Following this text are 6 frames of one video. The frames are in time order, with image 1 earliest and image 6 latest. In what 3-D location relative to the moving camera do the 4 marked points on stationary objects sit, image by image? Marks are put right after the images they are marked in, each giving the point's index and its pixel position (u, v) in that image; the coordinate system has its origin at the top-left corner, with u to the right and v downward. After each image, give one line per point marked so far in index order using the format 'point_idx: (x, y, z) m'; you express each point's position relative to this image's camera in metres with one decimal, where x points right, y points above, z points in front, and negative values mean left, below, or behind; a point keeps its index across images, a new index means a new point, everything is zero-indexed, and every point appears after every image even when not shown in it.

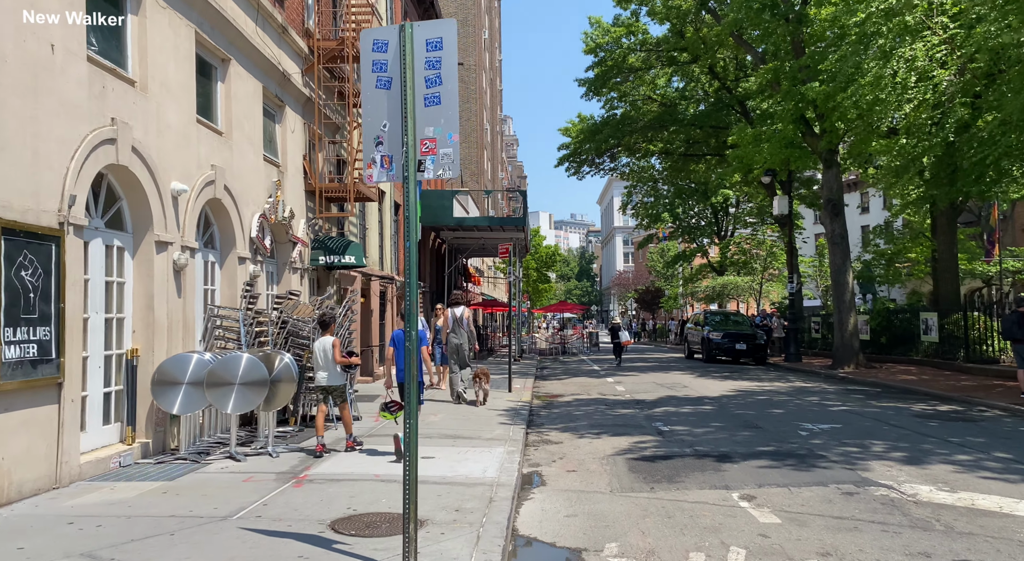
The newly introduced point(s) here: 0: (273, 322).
0: (-3.0, -0.5, +10.6) m
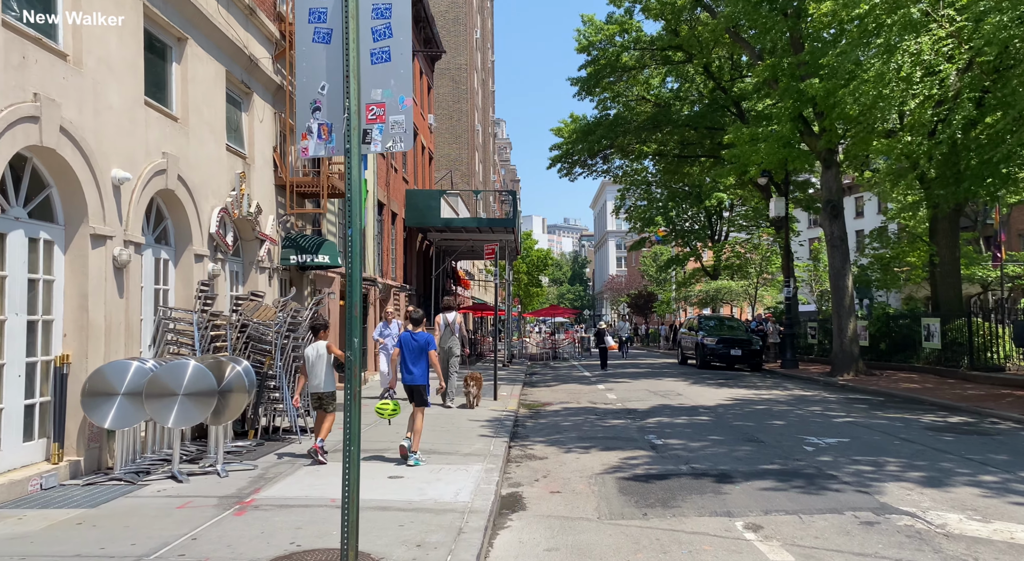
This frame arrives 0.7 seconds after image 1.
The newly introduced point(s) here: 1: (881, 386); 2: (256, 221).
0: (-3.2, -0.5, +9.7) m
1: (+8.2, -2.3, +18.7) m
2: (-3.7, +0.9, +12.1) m
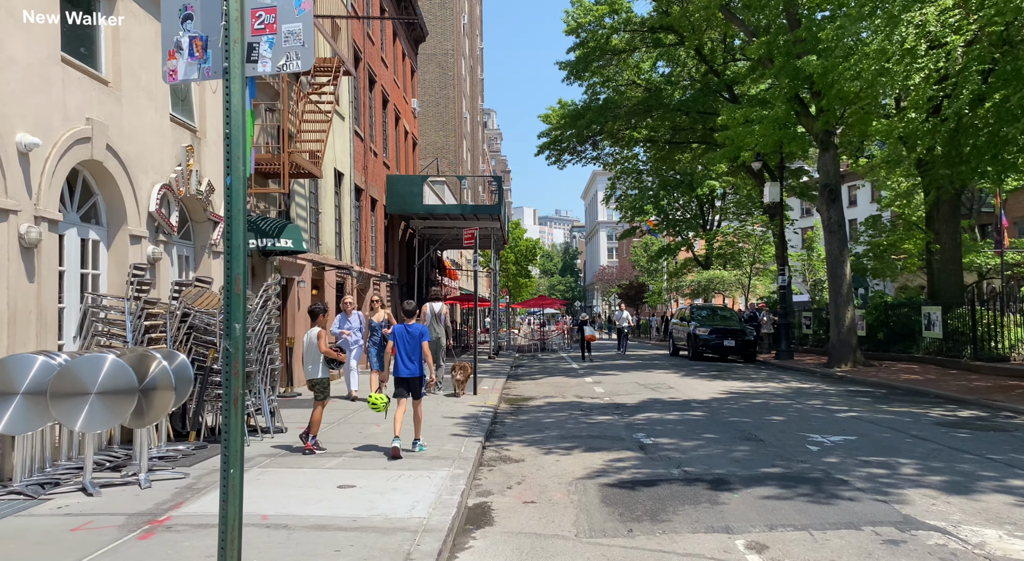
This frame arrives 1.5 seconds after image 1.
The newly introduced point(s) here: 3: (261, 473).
0: (-3.5, -0.4, +8.7) m
1: (+7.9, -2.0, +17.8) m
2: (-4.1, +1.1, +11.1) m
3: (-2.2, -1.7, +7.3) m
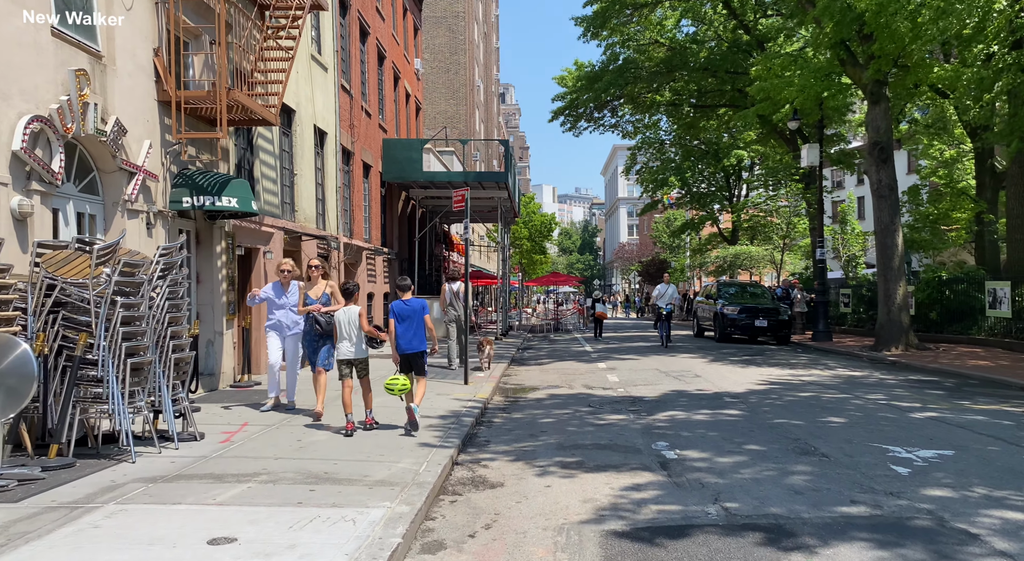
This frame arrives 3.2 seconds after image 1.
0: (-3.7, 0.0, +6.4) m
1: (+7.9, -1.5, +15.3) m
2: (-4.2, +1.4, +8.8) m
3: (-2.4, -1.4, +5.1) m
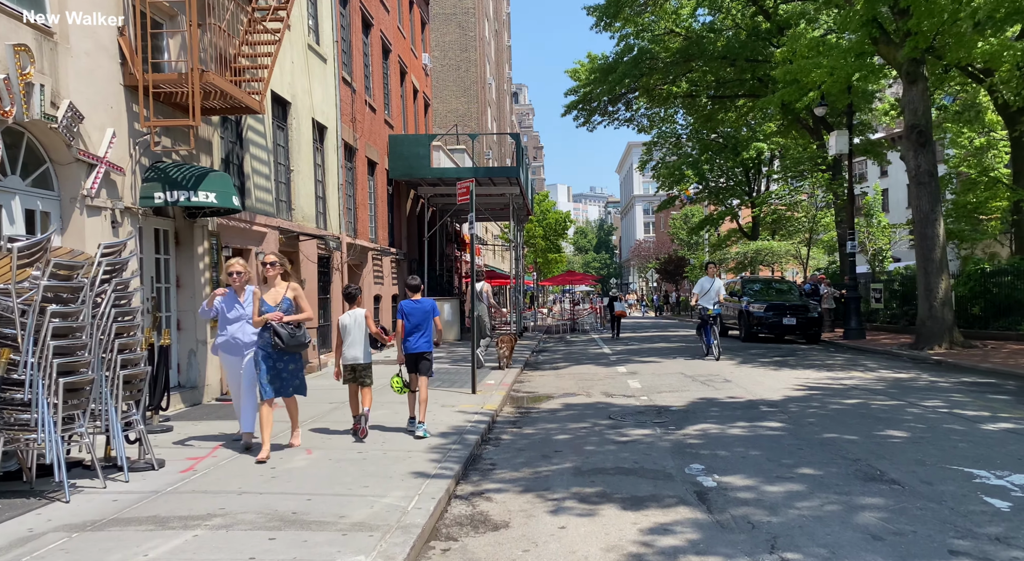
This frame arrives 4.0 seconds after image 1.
0: (-3.7, -0.1, +5.4) m
1: (+8.1, -1.4, +14.0) m
2: (-4.1, +1.4, +7.8) m
3: (-2.4, -1.4, +4.0) m
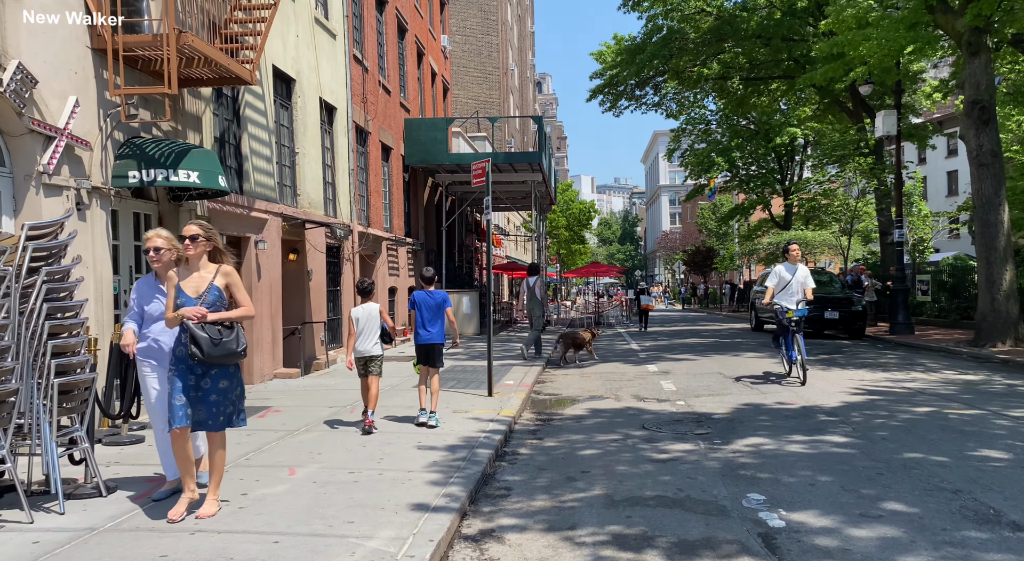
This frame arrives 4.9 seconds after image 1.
0: (-3.6, 0.0, +4.3) m
1: (+8.4, -1.2, +12.6) m
2: (-4.0, +1.5, +6.7) m
3: (-2.4, -1.4, +2.9) m
